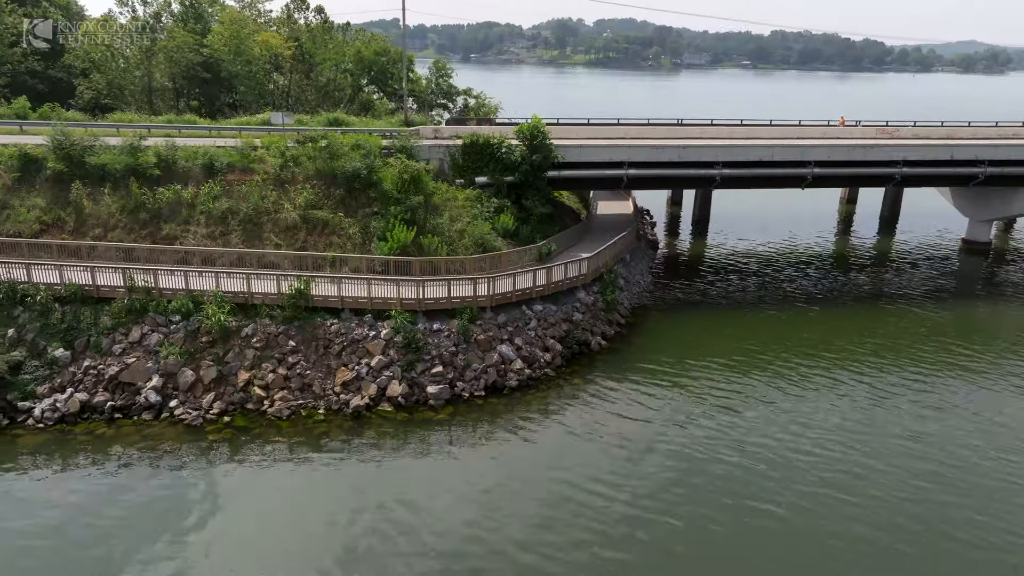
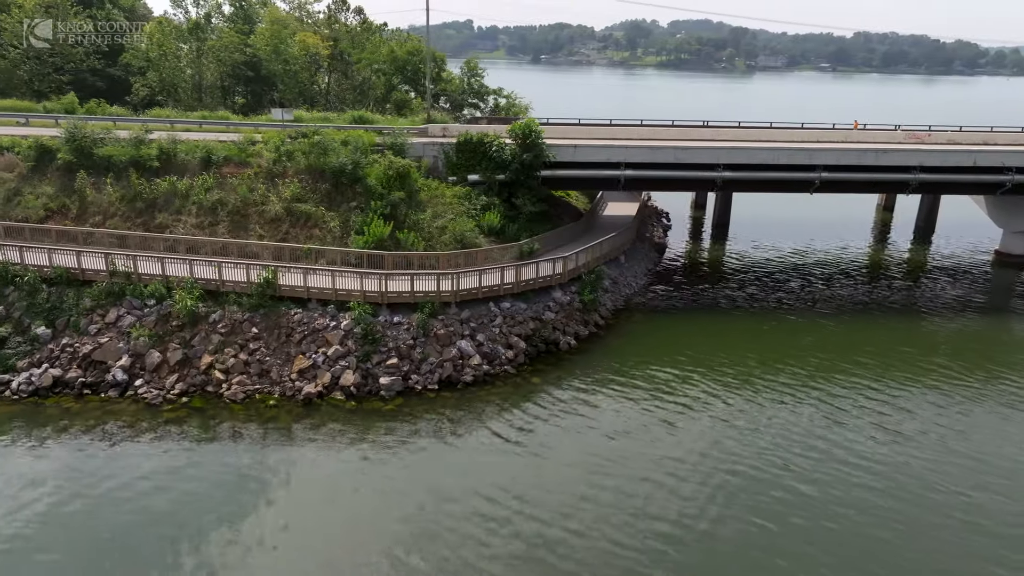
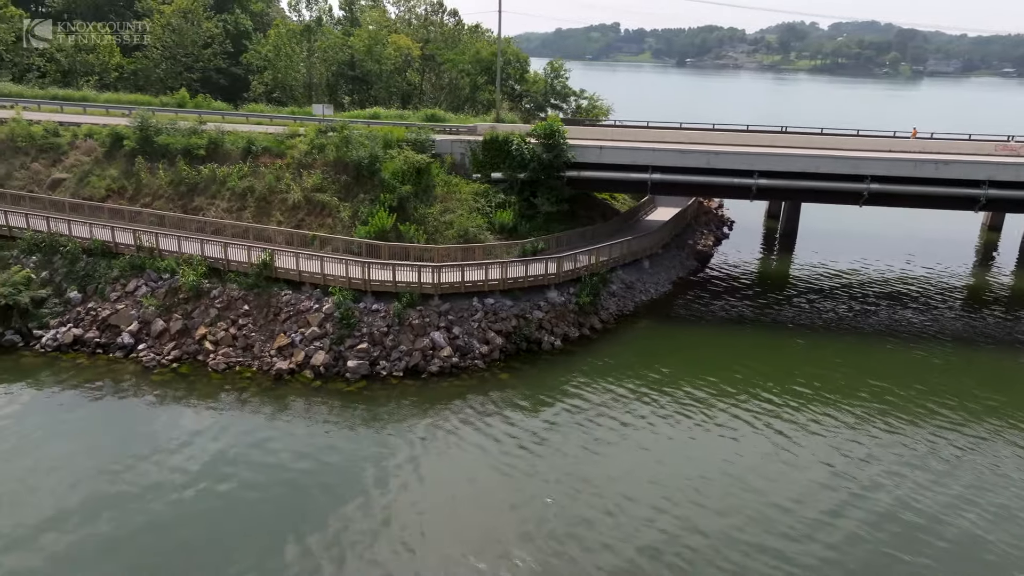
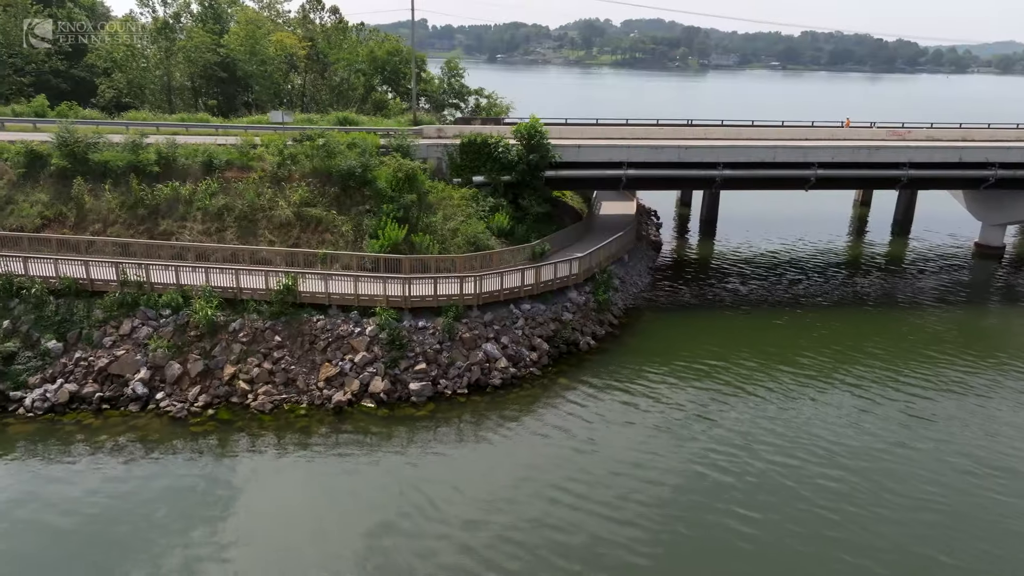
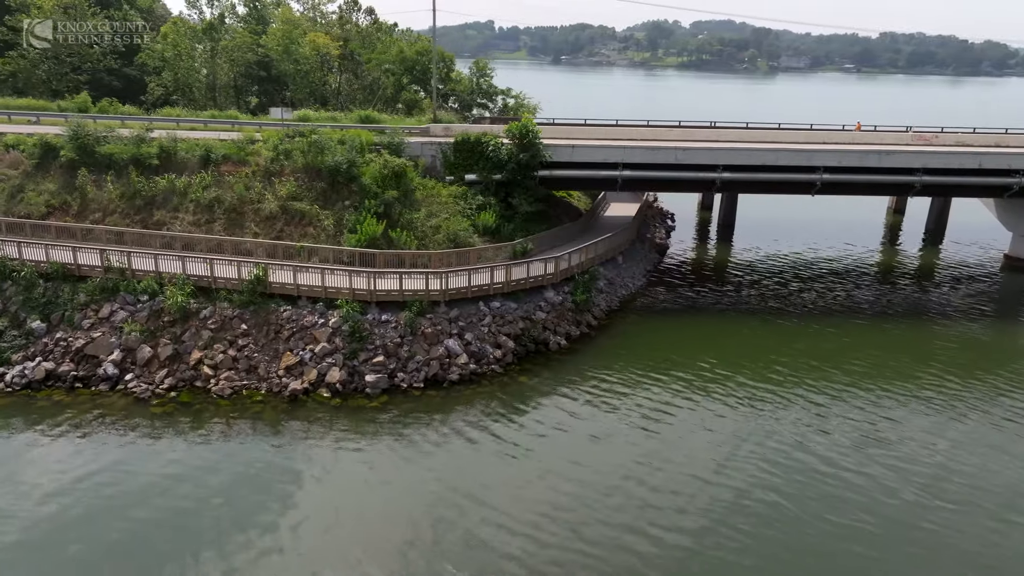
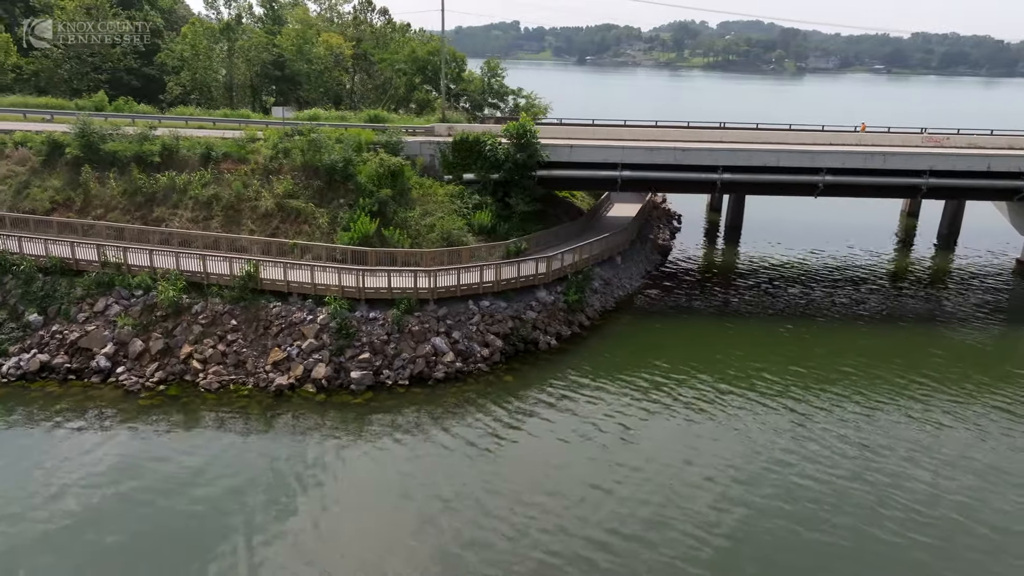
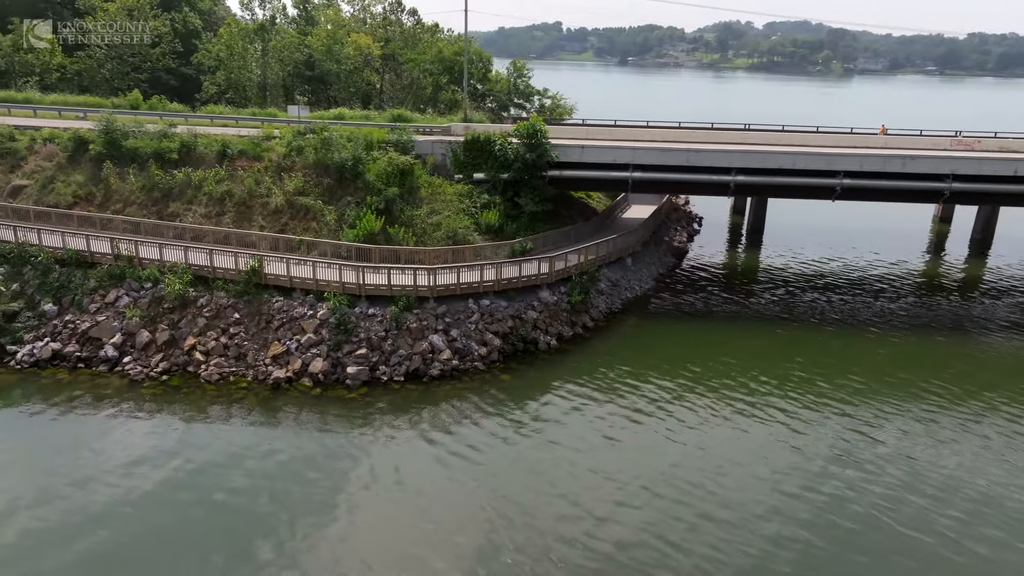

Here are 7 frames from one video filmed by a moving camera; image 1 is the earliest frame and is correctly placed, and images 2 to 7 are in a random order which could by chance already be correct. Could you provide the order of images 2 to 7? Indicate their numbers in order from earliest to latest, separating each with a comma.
4, 2, 5, 6, 7, 3
